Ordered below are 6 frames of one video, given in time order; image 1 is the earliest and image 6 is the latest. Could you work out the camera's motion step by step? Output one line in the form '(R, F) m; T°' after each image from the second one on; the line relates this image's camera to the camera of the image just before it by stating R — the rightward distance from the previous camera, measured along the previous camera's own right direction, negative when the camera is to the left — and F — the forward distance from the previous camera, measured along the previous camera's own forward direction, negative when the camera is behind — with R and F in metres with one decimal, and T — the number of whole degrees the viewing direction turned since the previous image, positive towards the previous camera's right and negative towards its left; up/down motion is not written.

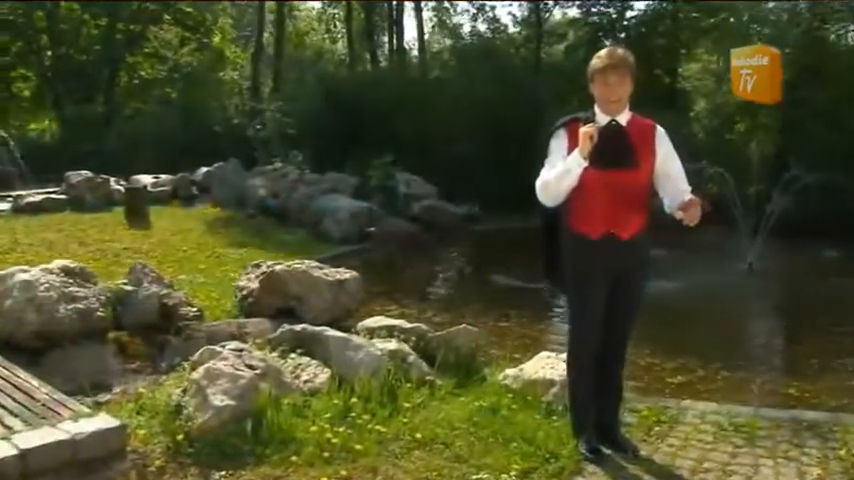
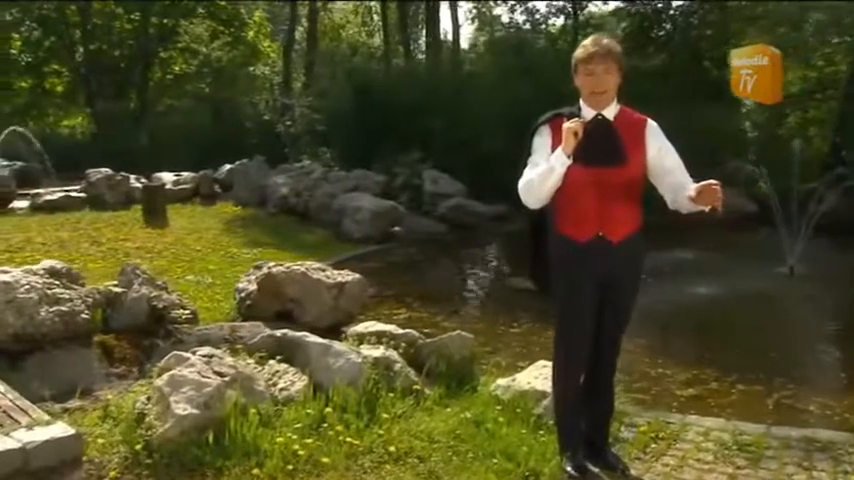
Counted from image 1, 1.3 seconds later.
(+0.8, +0.3) m; -6°
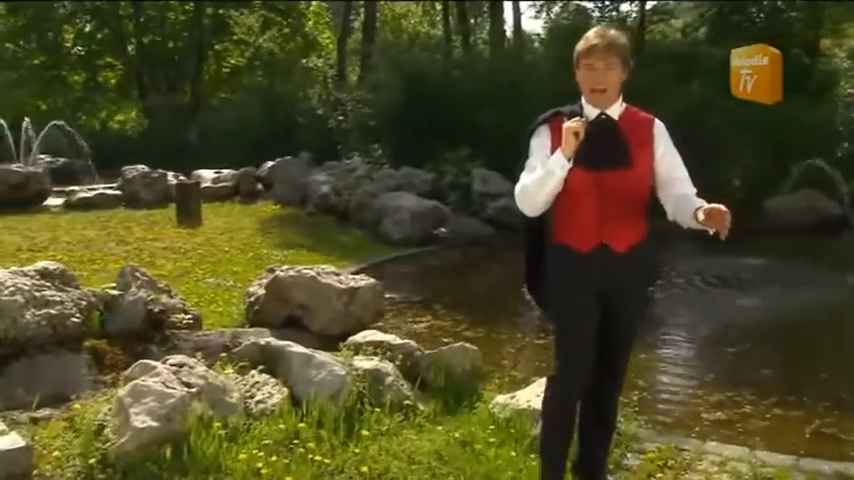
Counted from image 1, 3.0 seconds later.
(+1.0, +0.5) m; -8°
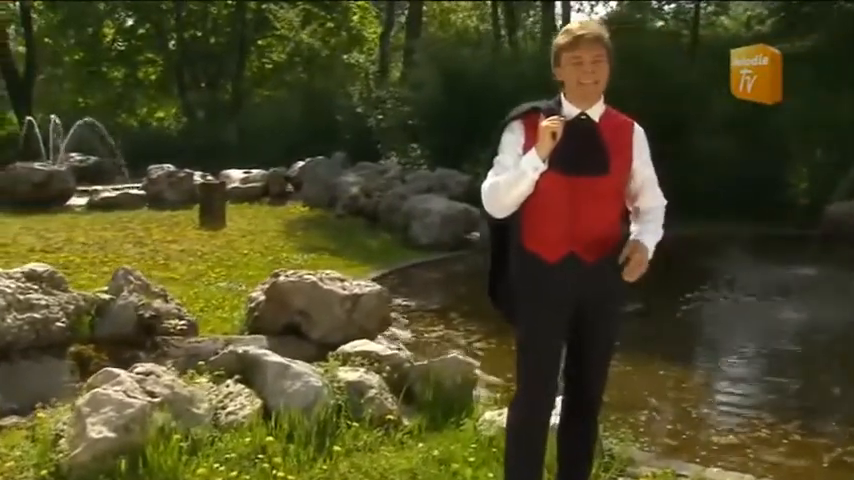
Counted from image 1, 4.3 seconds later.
(+0.8, +0.4) m; -6°
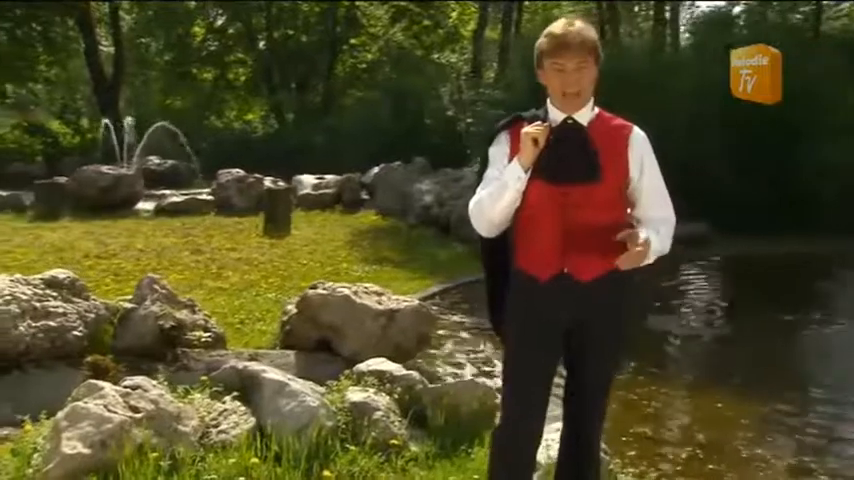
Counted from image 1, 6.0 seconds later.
(+1.0, +0.6) m; -10°
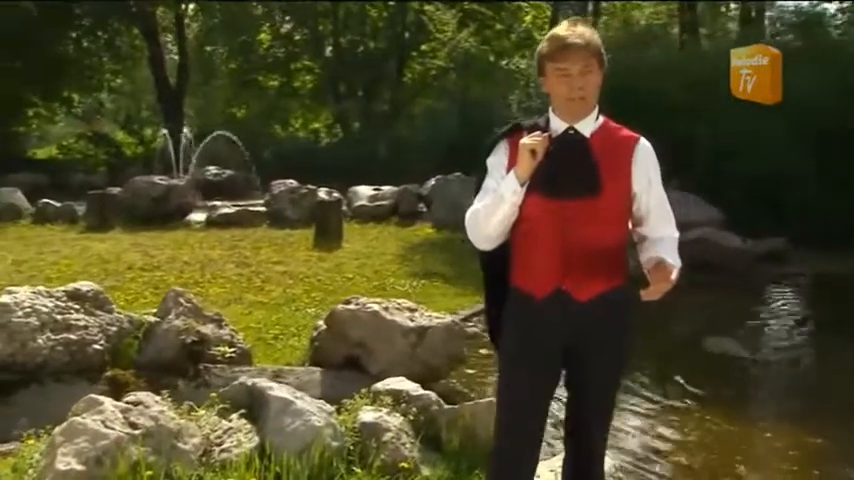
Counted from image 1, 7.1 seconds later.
(+0.6, +0.4) m; -7°
